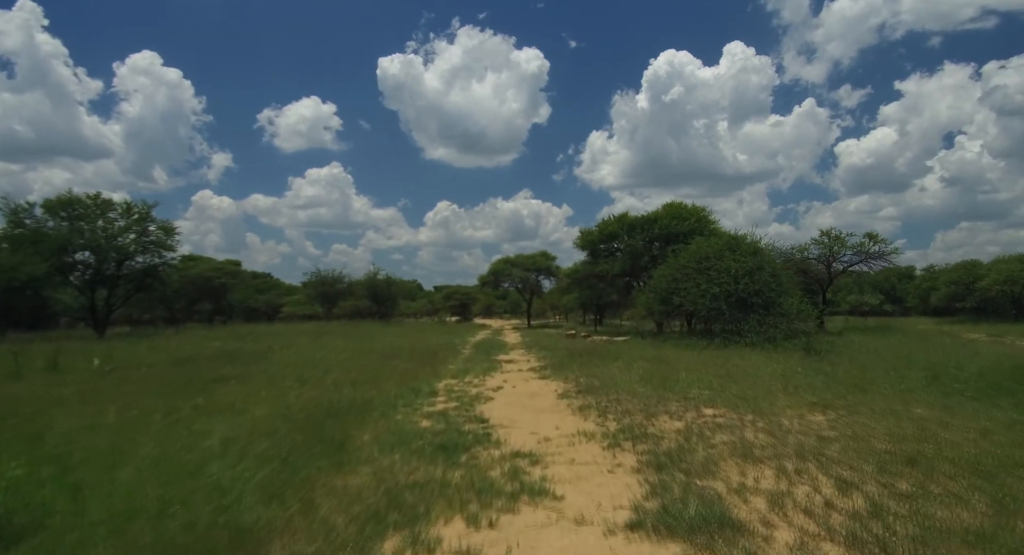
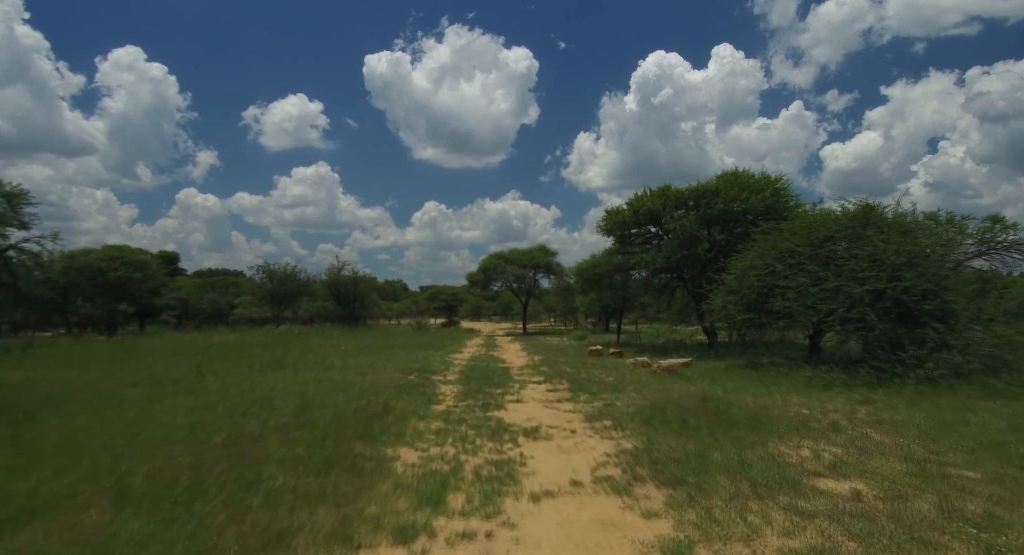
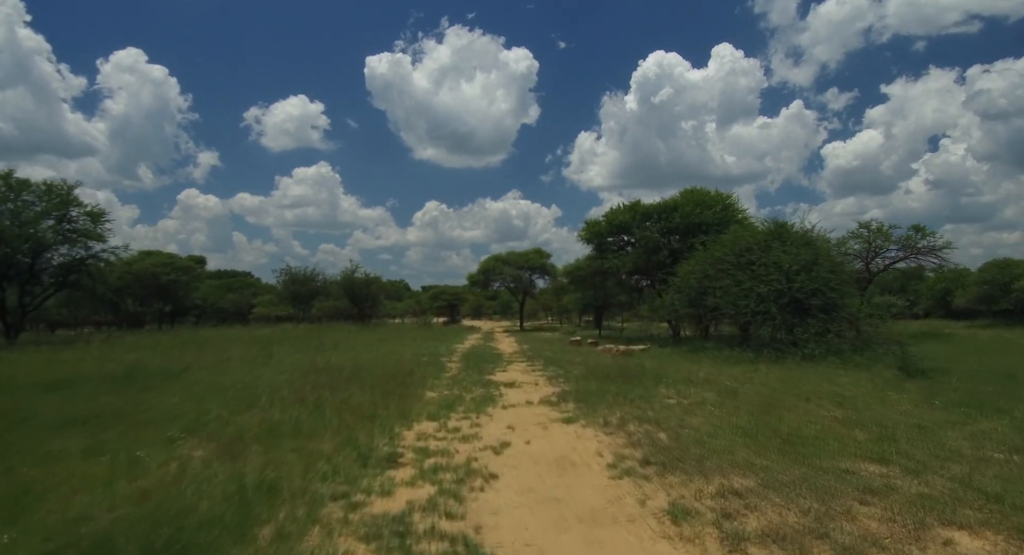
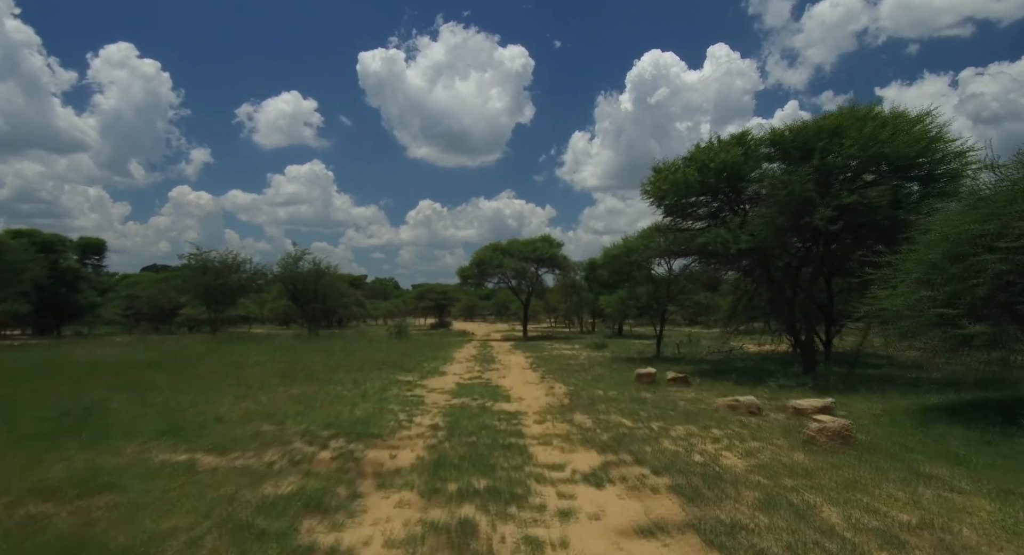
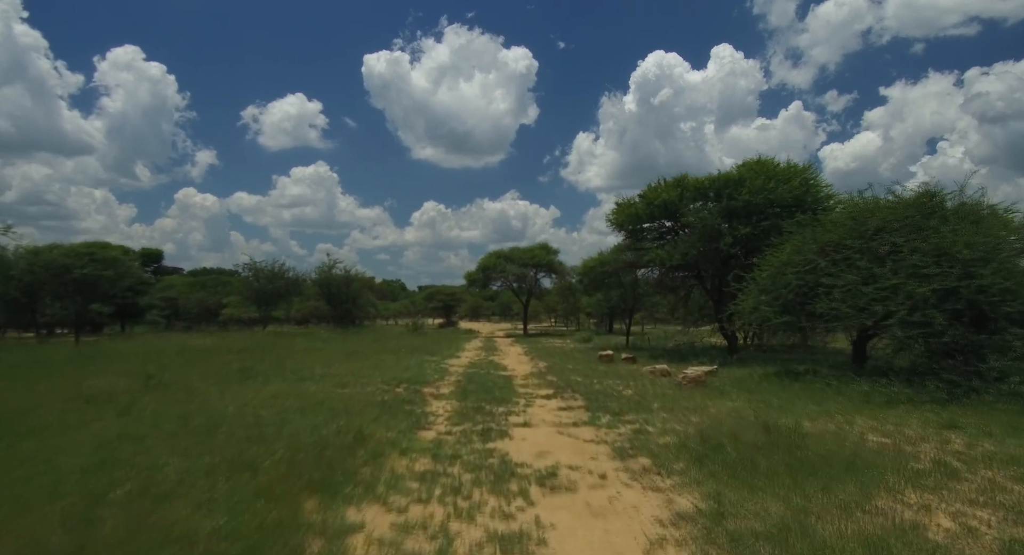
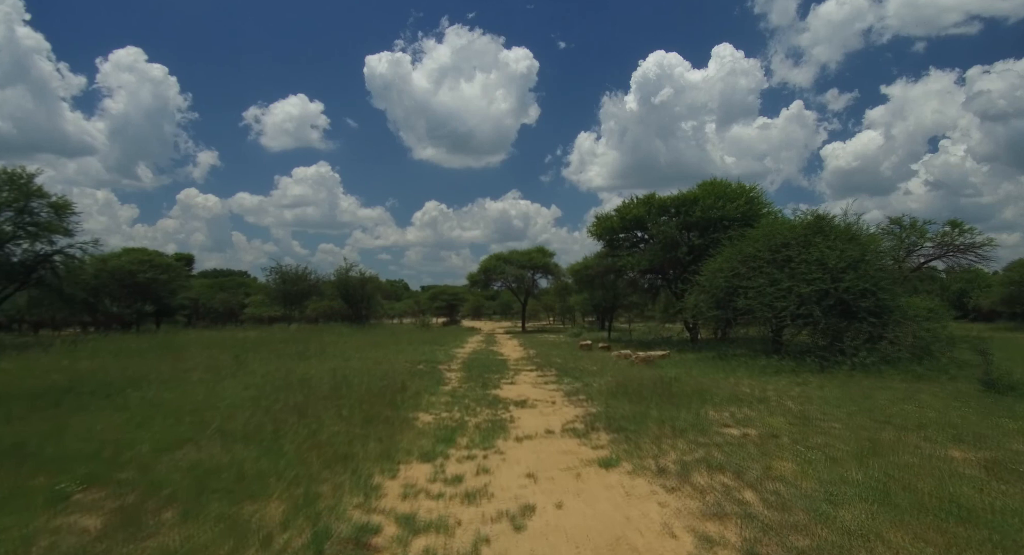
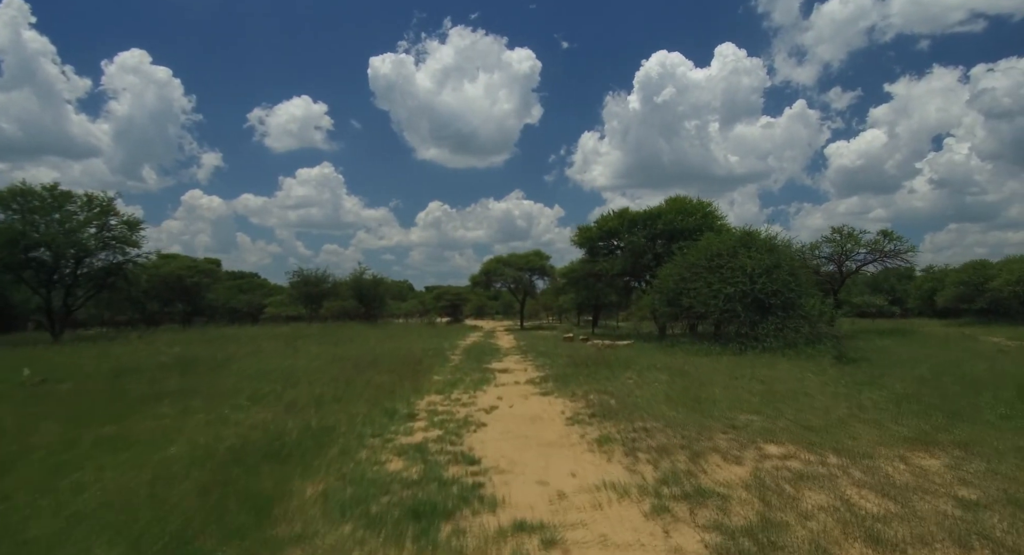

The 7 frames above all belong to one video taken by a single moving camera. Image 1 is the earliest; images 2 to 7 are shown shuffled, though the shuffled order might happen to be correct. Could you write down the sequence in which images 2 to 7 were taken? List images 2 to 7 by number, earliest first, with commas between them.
7, 3, 6, 2, 5, 4
